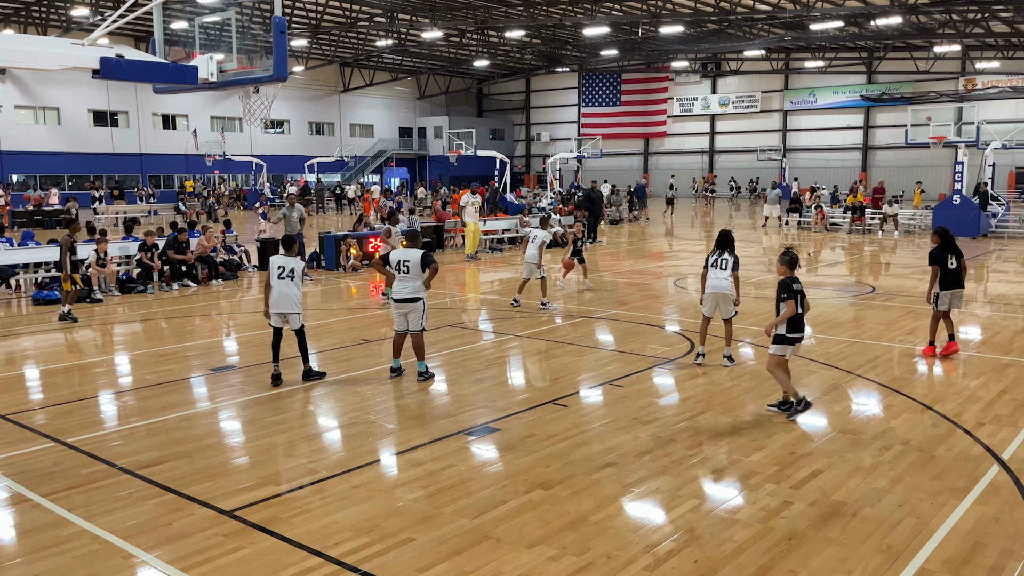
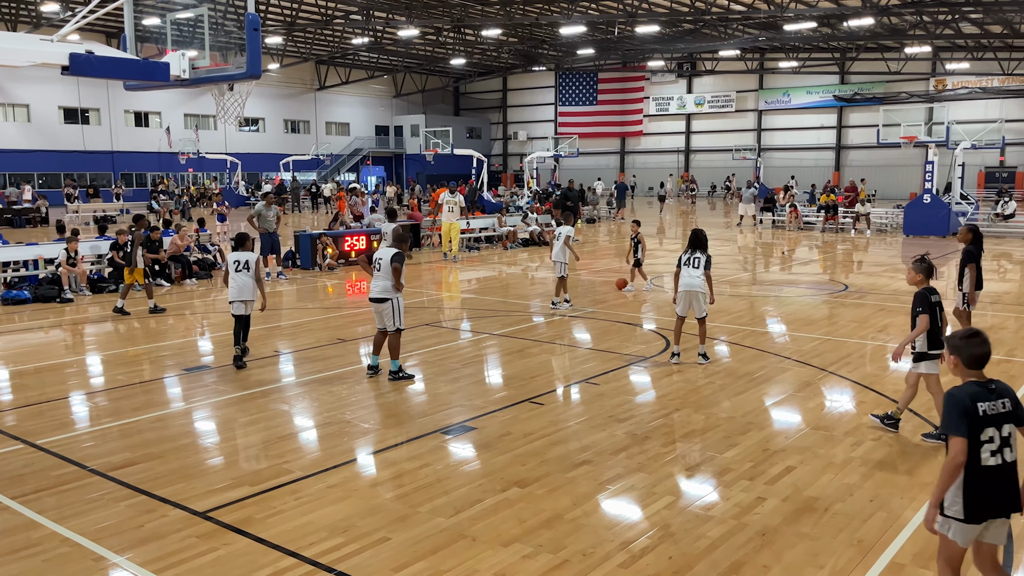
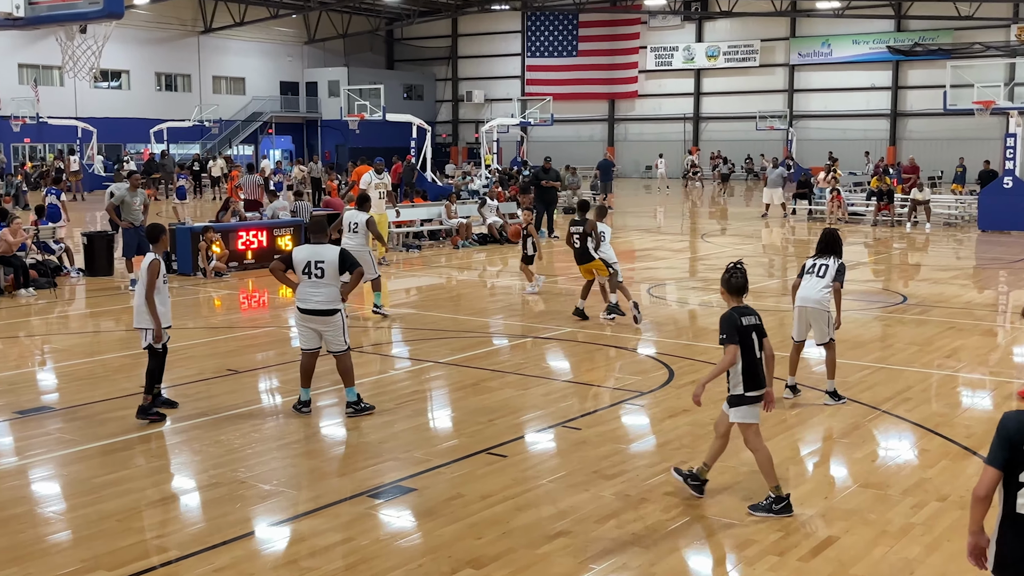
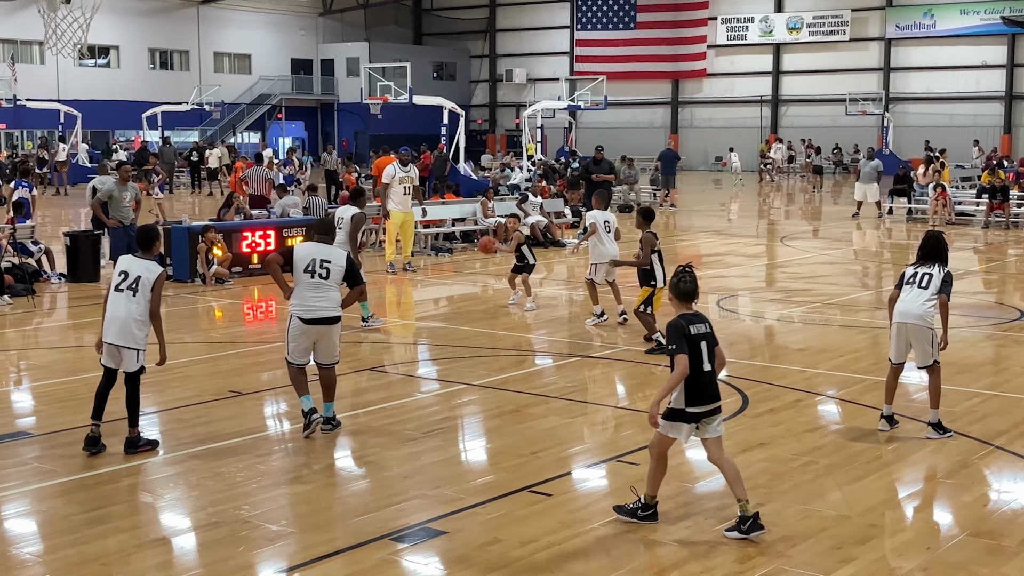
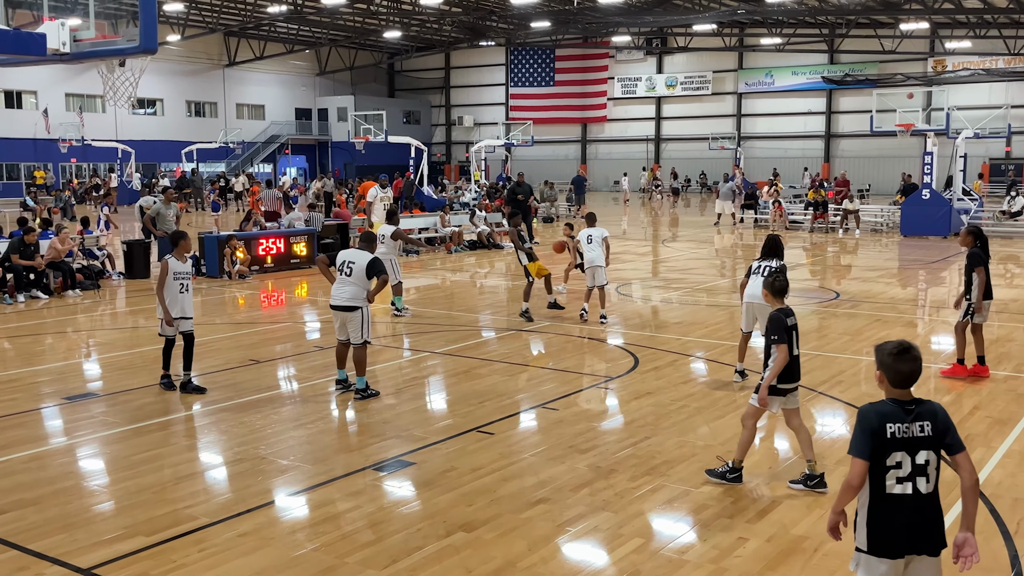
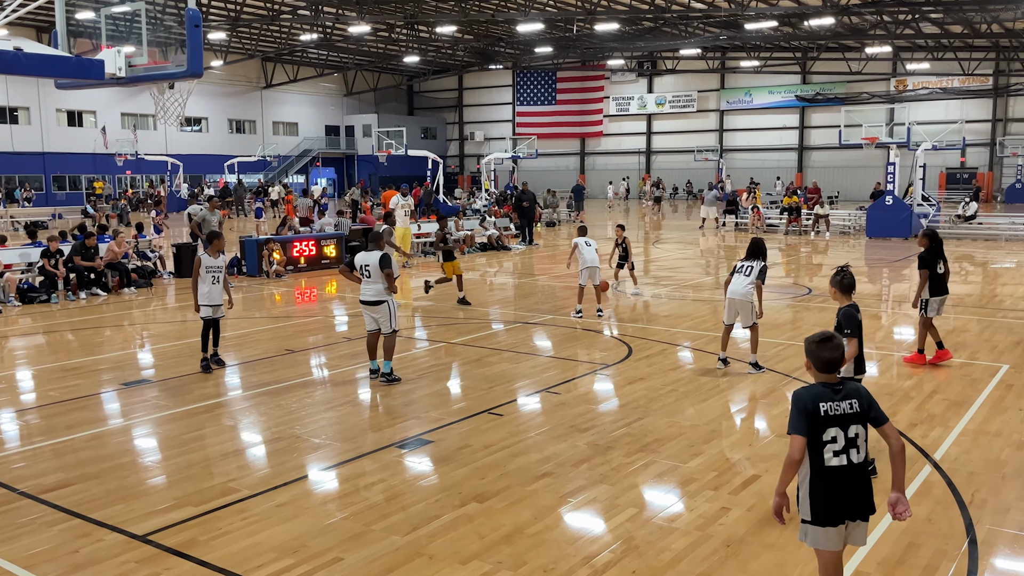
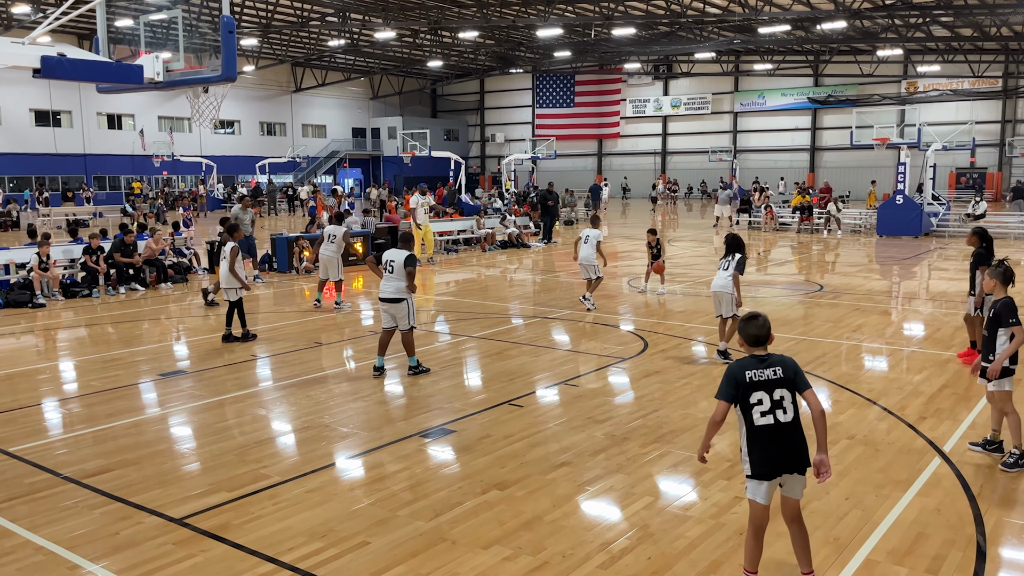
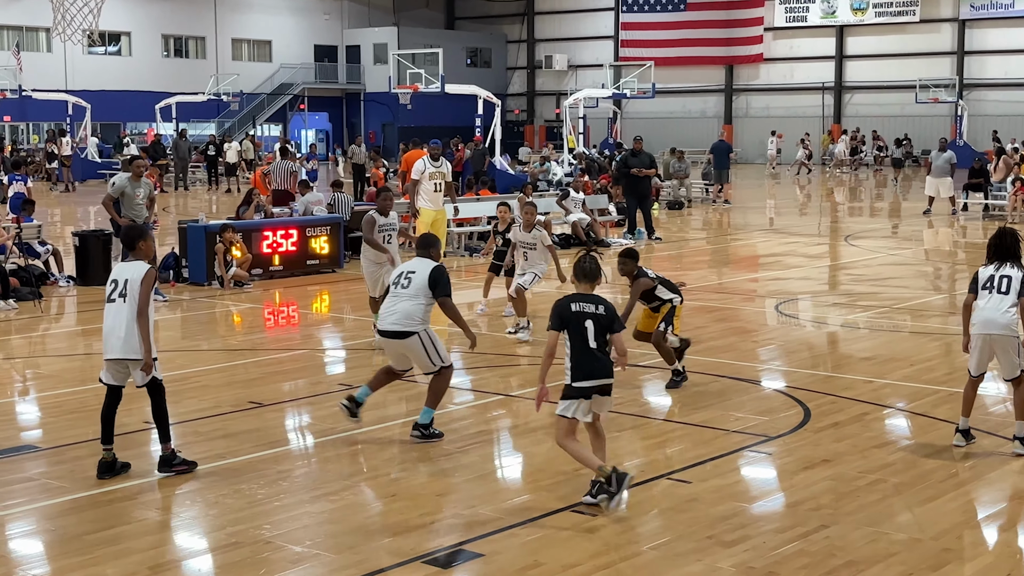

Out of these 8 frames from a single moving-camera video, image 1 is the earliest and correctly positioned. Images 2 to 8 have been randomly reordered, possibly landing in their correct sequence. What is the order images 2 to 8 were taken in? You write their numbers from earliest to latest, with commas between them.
2, 7, 6, 5, 3, 4, 8
